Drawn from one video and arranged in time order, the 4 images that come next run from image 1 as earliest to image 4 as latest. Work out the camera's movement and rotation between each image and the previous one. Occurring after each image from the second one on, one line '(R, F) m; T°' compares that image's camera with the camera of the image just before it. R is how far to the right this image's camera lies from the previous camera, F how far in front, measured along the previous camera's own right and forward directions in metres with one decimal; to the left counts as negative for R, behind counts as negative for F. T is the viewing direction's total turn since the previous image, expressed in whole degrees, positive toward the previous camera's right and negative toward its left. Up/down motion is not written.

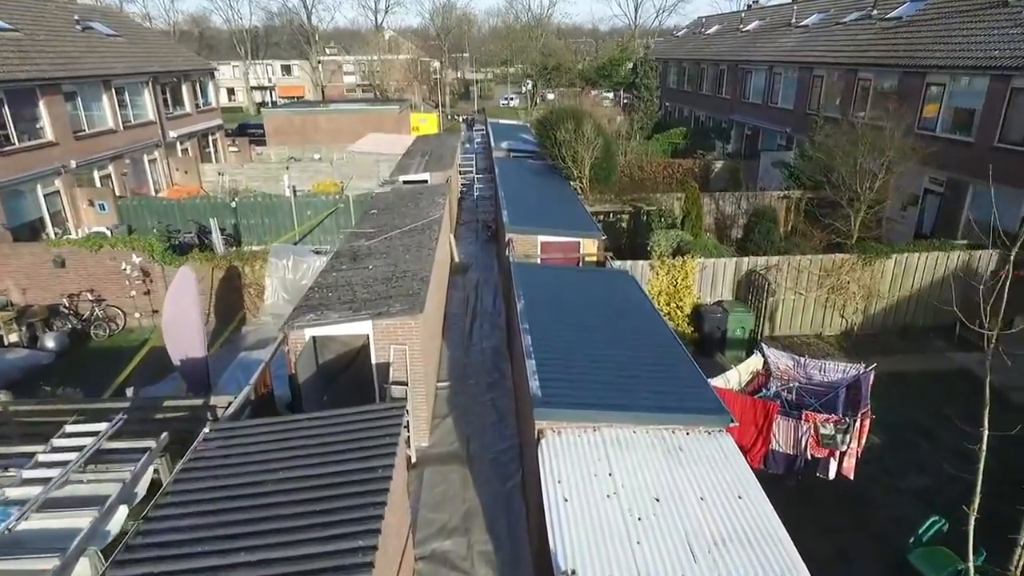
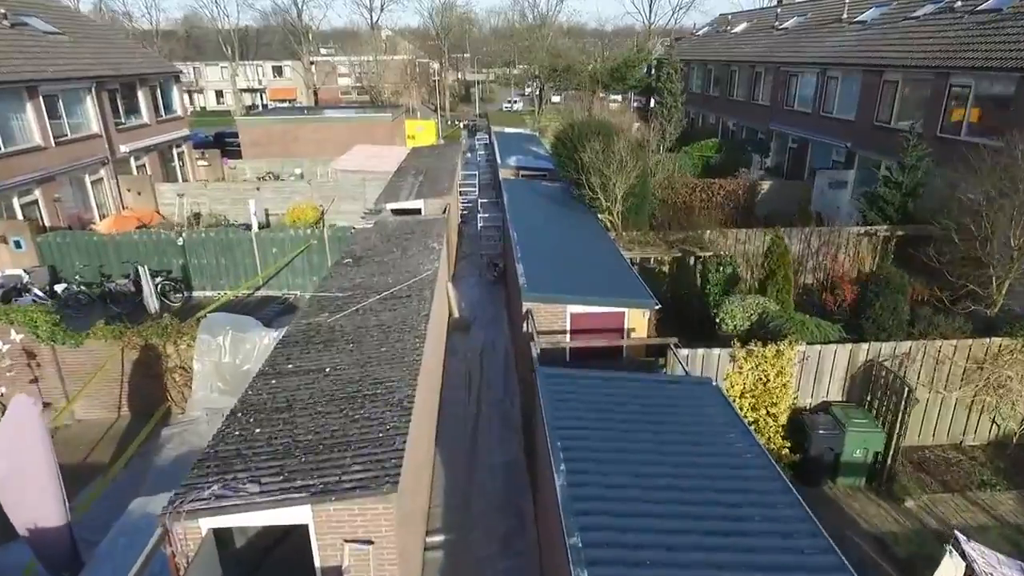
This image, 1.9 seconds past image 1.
(-0.3, +3.9) m; 0°
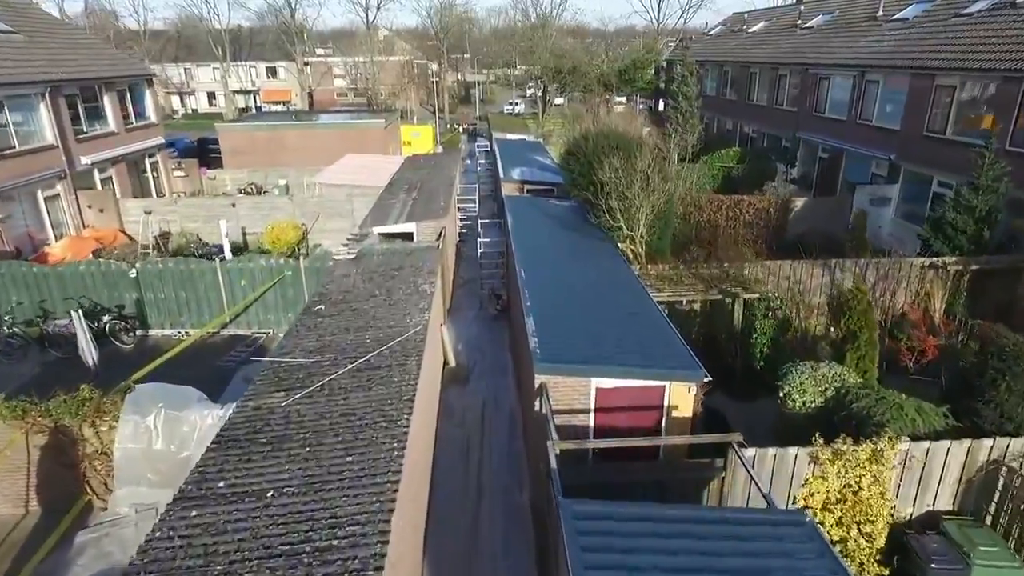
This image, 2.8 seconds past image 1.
(-0.1, +2.3) m; 0°
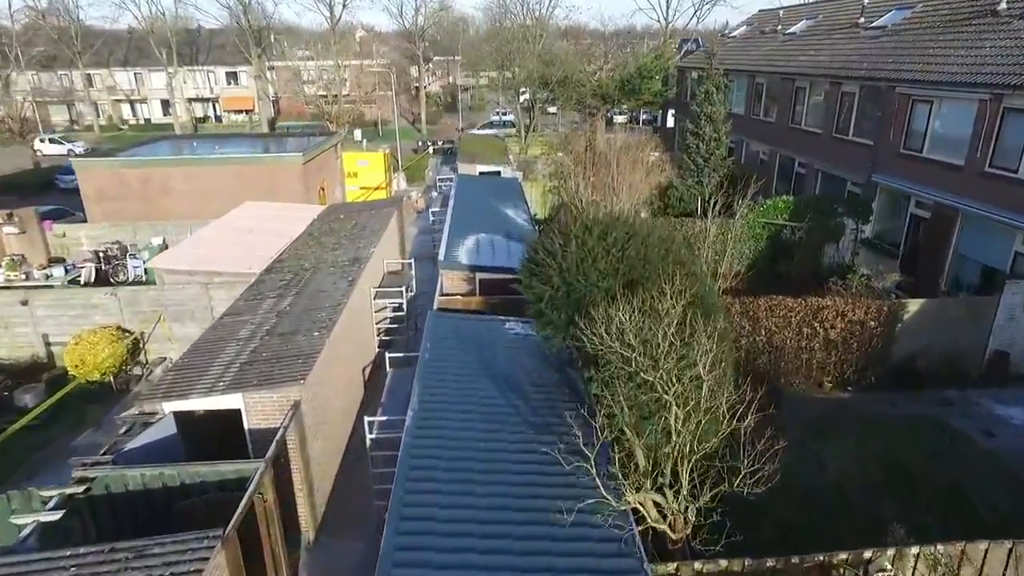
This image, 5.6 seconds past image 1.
(+1.3, +7.3) m; 0°
